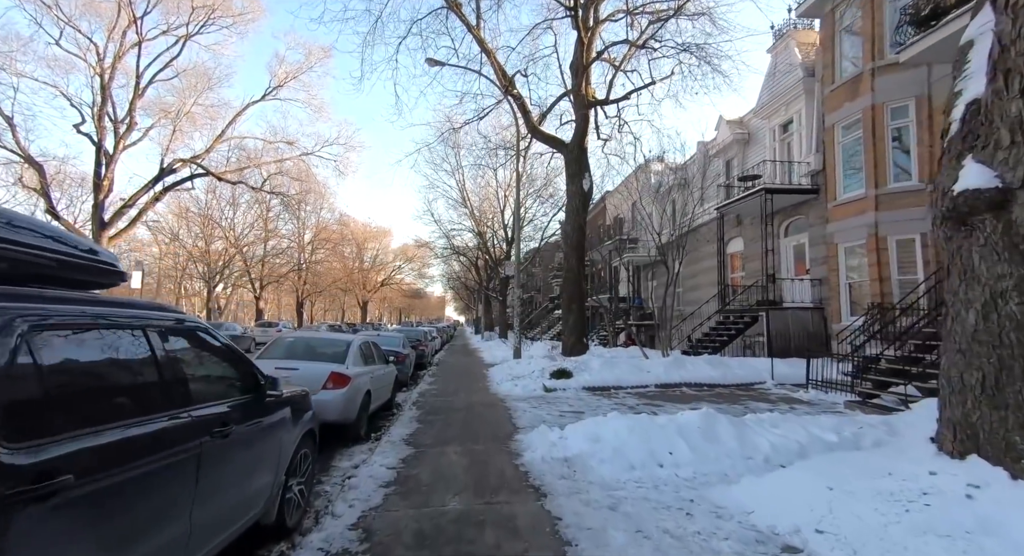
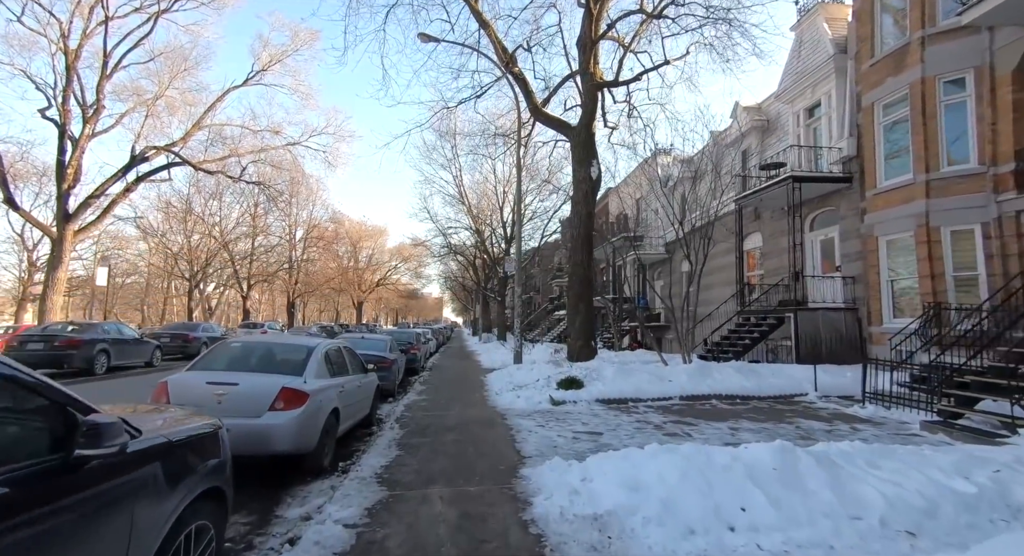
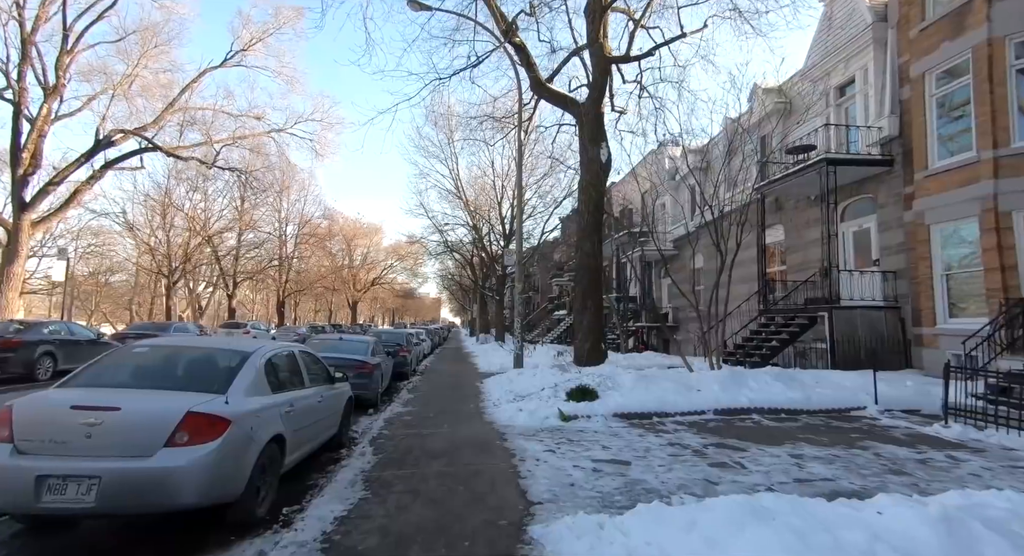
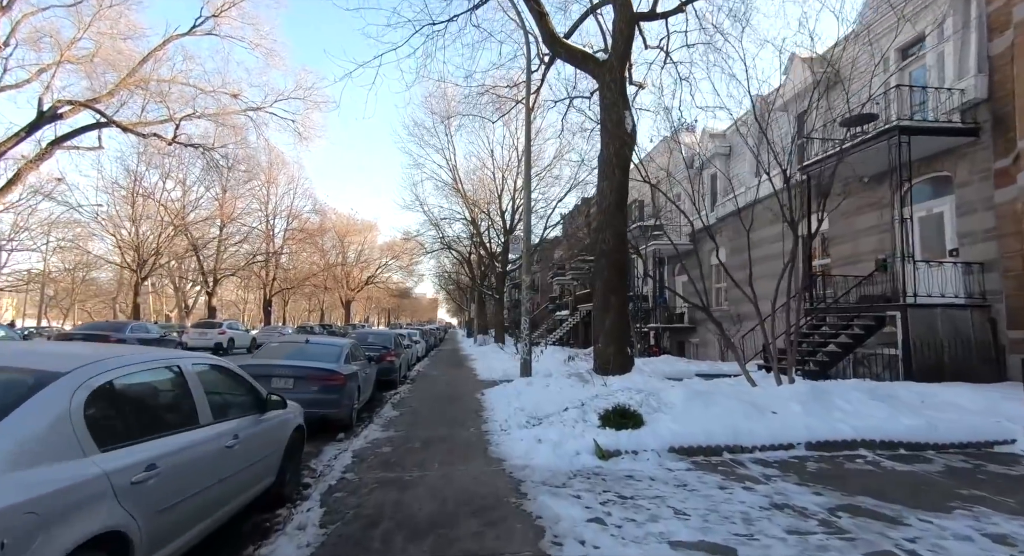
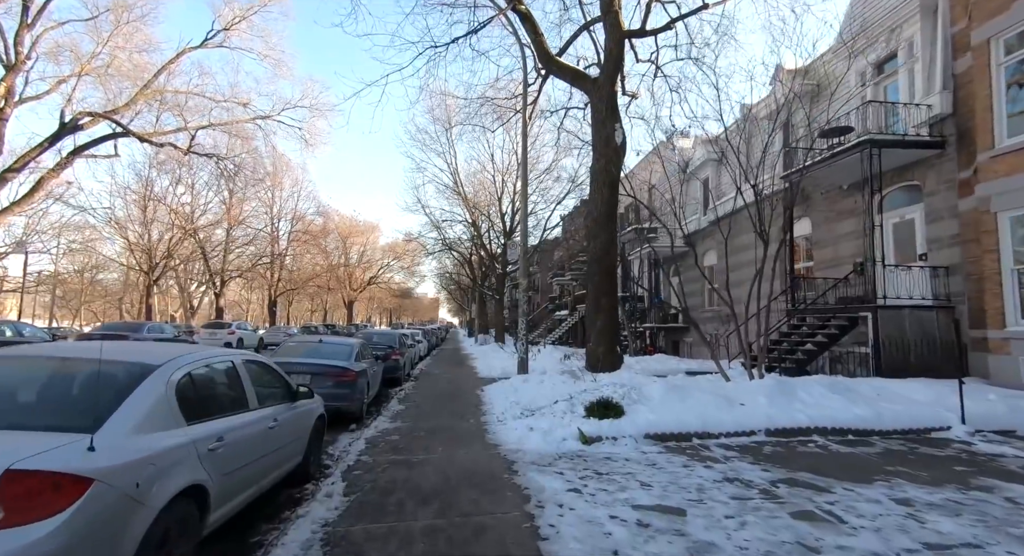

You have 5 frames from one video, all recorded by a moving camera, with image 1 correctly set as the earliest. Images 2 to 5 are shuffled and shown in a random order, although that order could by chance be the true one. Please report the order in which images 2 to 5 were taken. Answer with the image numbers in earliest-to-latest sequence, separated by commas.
2, 3, 5, 4
